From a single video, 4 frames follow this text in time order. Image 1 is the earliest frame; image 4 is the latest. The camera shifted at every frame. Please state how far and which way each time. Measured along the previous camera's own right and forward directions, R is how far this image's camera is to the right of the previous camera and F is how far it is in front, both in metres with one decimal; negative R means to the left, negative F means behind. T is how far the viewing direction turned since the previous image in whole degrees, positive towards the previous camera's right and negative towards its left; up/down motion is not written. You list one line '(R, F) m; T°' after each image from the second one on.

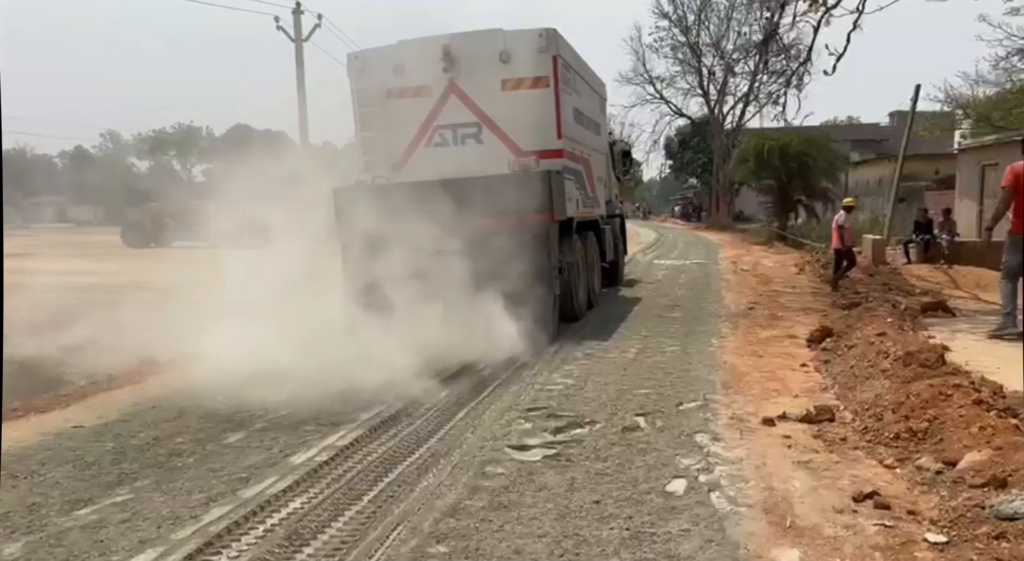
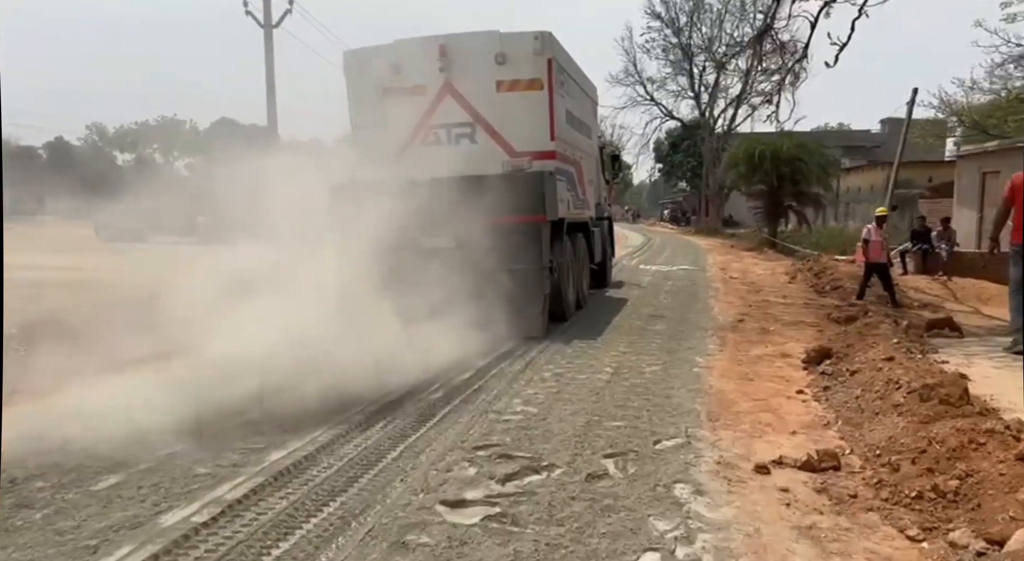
(+0.2, +0.9) m; +1°
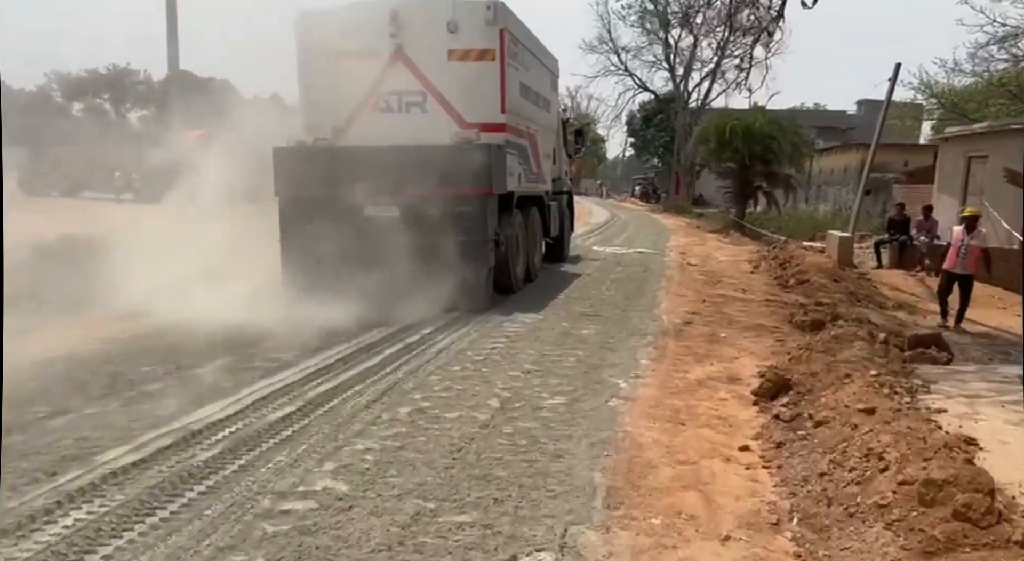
(+0.8, +2.0) m; +2°
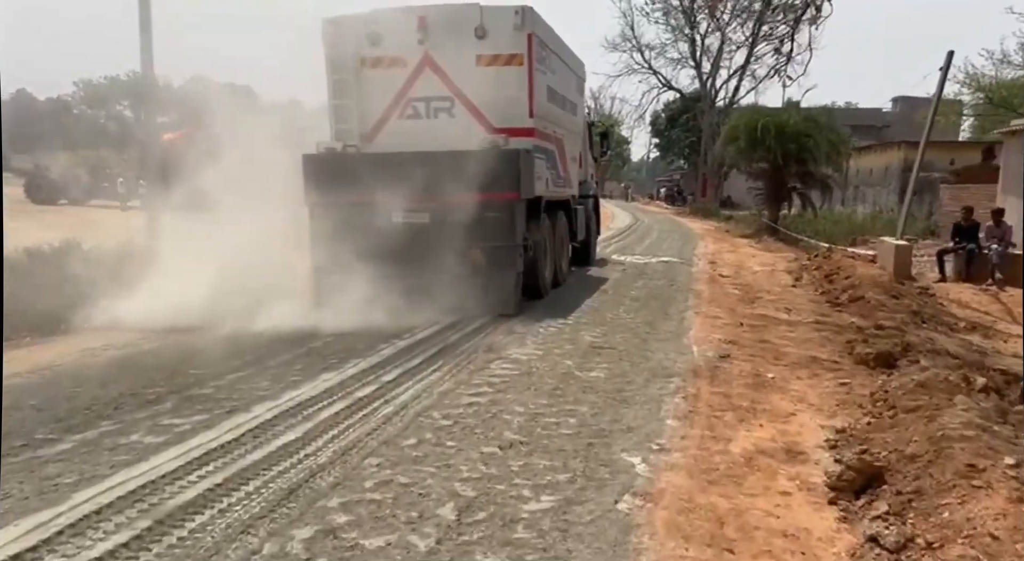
(+0.3, +1.8) m; -2°
